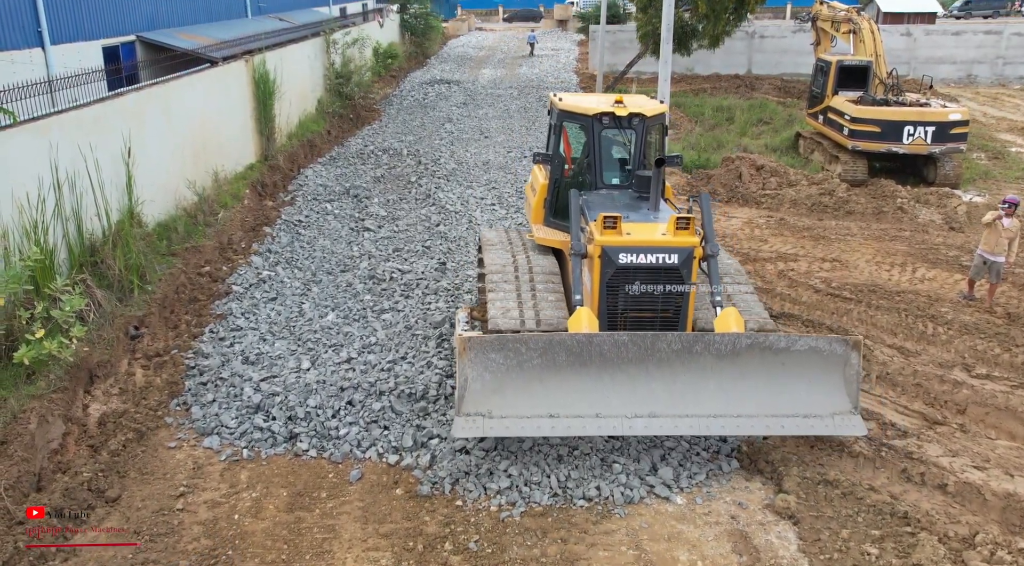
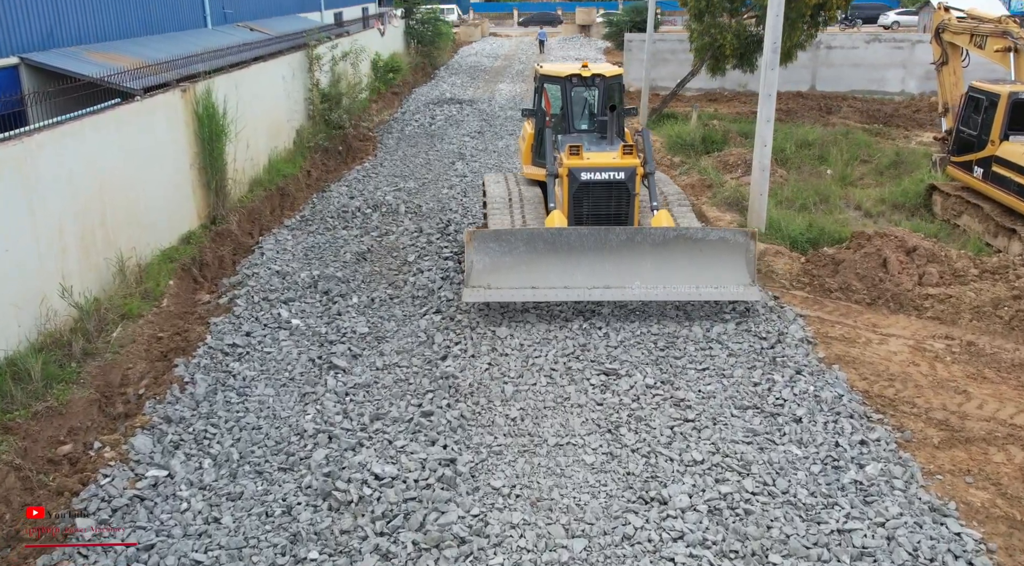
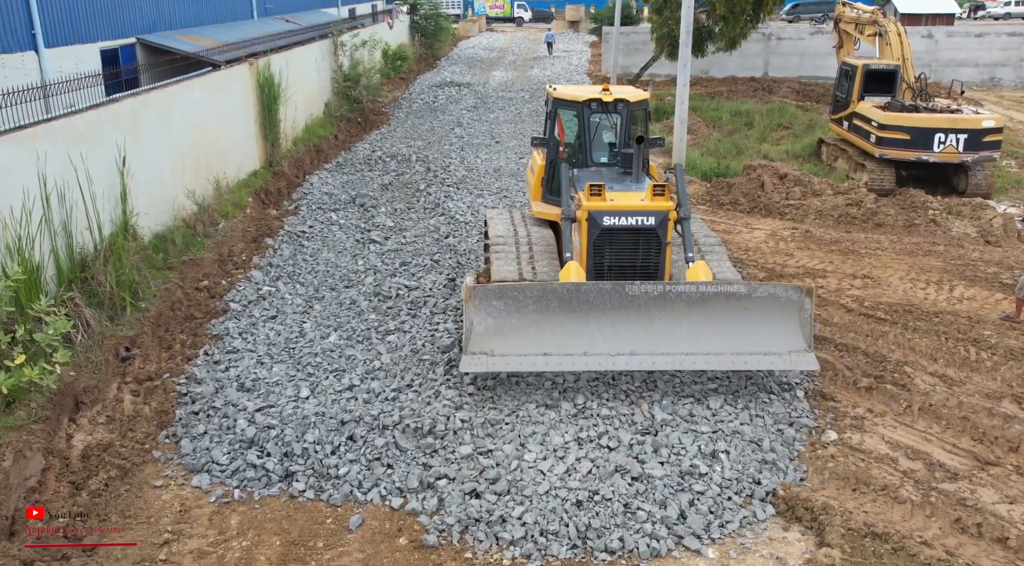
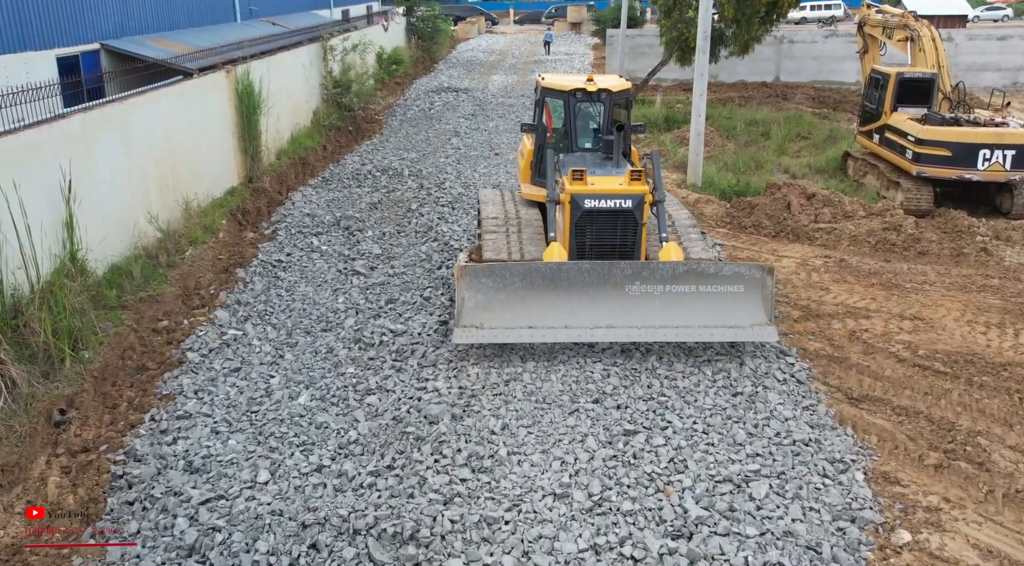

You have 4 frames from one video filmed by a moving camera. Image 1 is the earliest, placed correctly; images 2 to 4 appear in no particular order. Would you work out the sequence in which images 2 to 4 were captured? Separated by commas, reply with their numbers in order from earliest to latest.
3, 4, 2
